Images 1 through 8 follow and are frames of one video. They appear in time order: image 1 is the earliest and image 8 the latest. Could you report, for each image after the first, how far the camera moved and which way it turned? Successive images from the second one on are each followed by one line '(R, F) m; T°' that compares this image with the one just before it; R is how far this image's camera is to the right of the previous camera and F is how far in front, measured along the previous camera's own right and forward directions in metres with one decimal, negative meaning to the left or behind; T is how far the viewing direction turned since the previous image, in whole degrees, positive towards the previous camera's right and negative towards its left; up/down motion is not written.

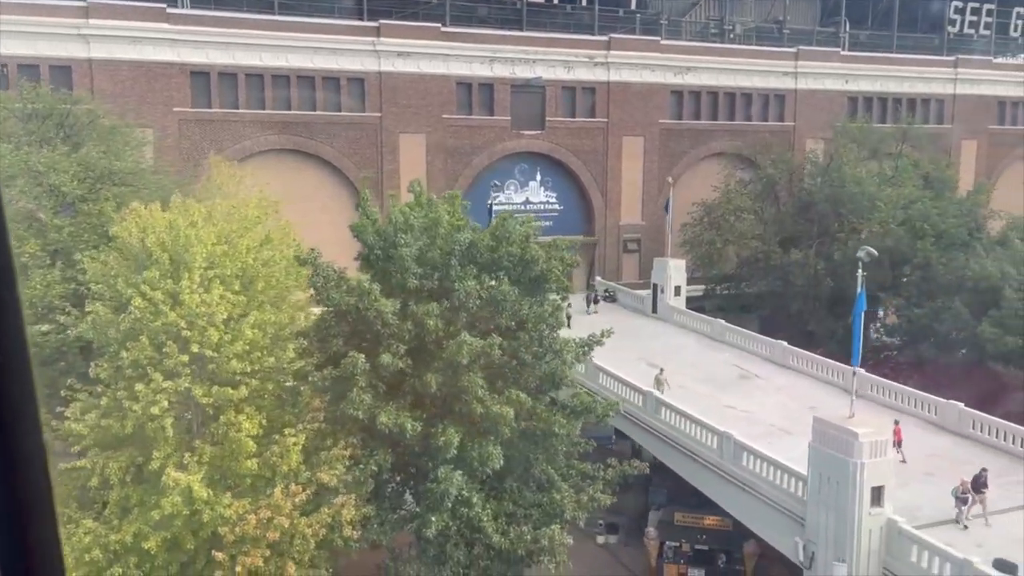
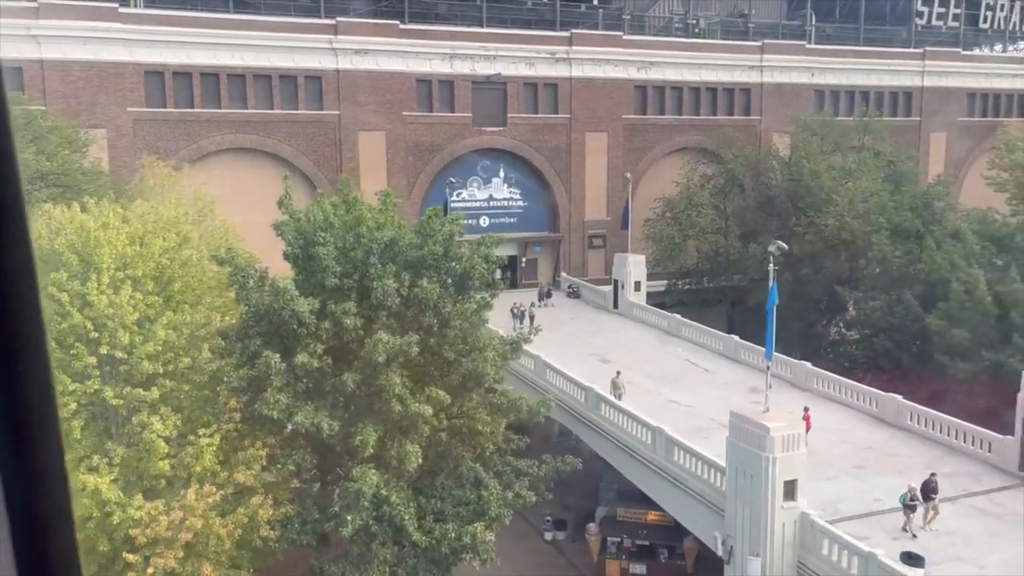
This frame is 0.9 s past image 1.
(+1.5, 0.0) m; 0°
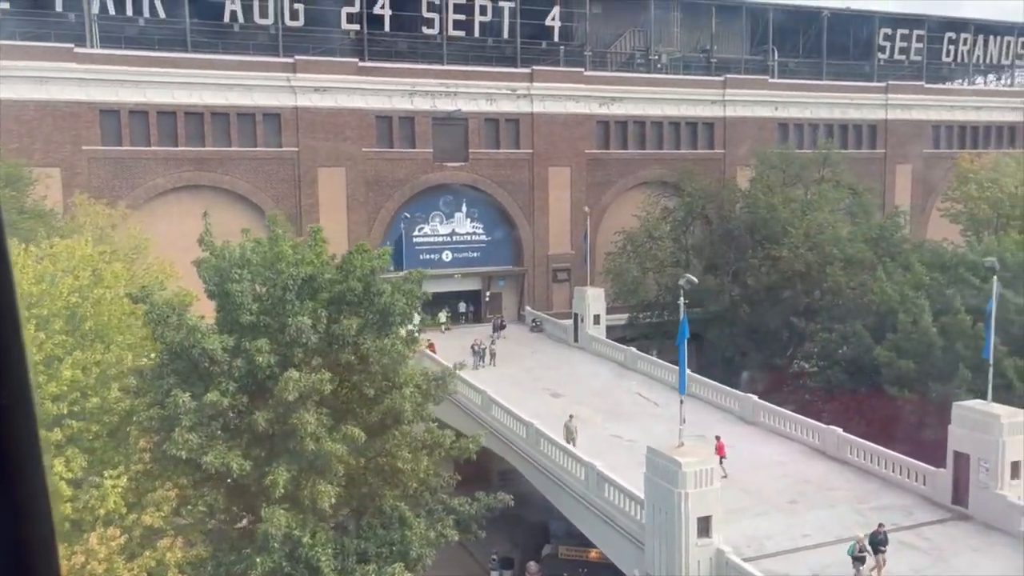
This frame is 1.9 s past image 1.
(+1.6, +0.1) m; 0°
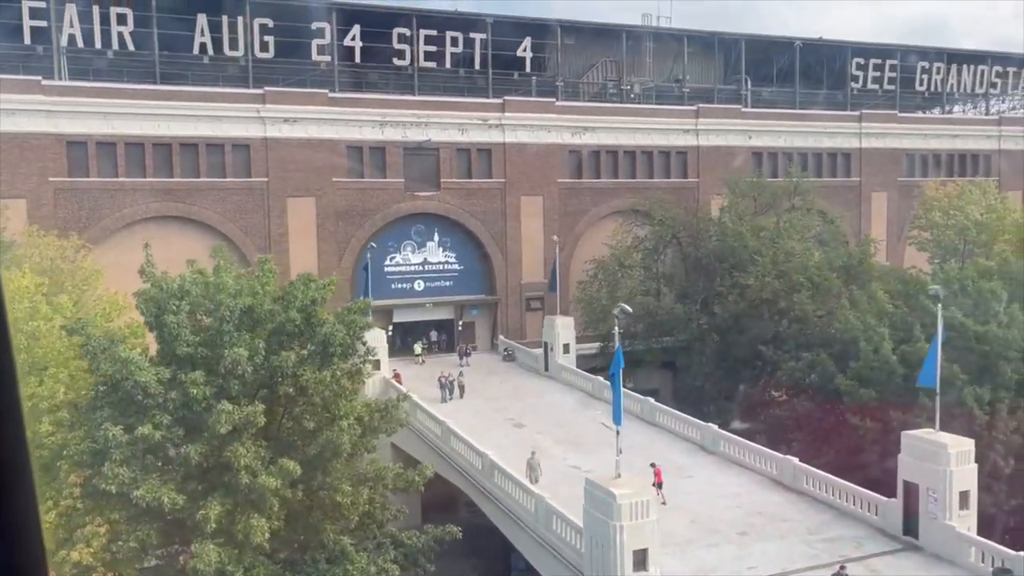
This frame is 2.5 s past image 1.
(+1.1, +0.1) m; 0°
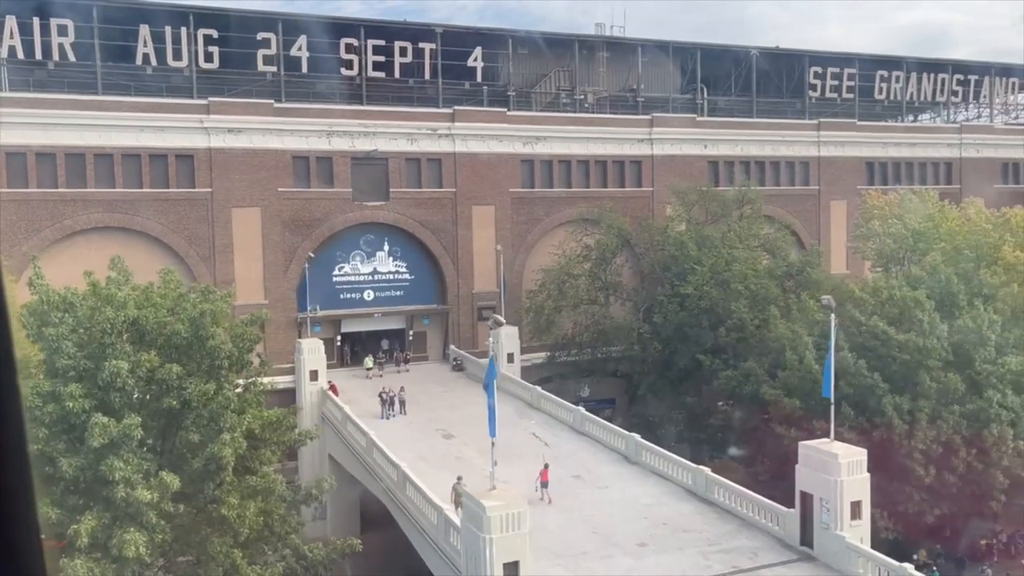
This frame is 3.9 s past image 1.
(+2.2, 0.0) m; 0°
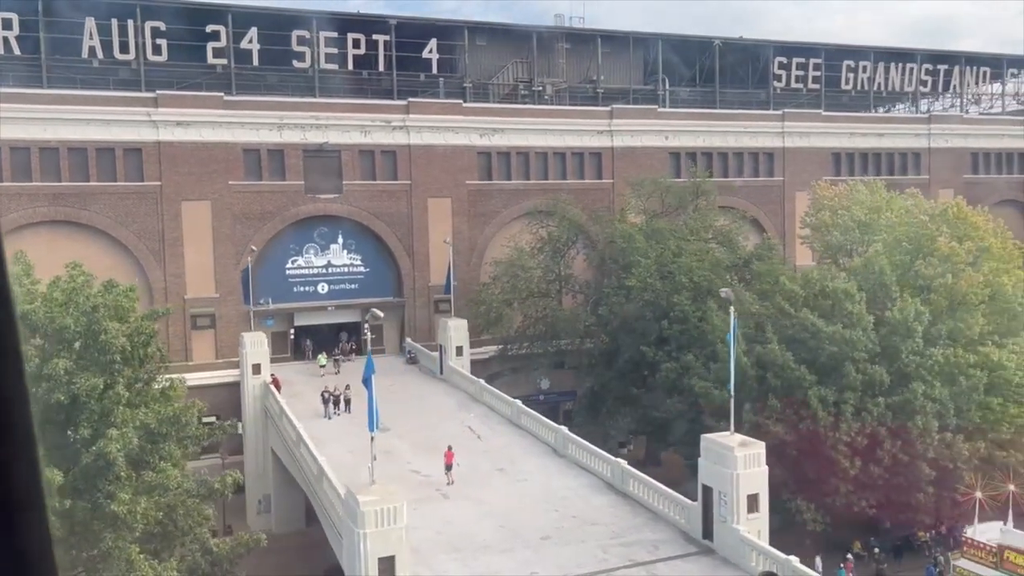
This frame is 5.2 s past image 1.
(+2.2, +0.1) m; 0°
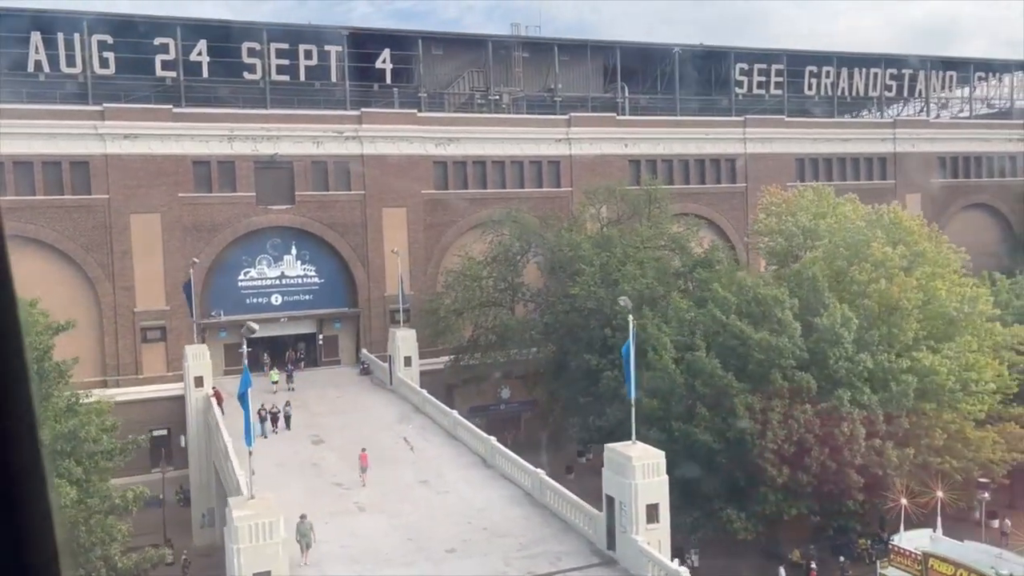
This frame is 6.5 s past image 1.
(+2.2, +0.1) m; 0°
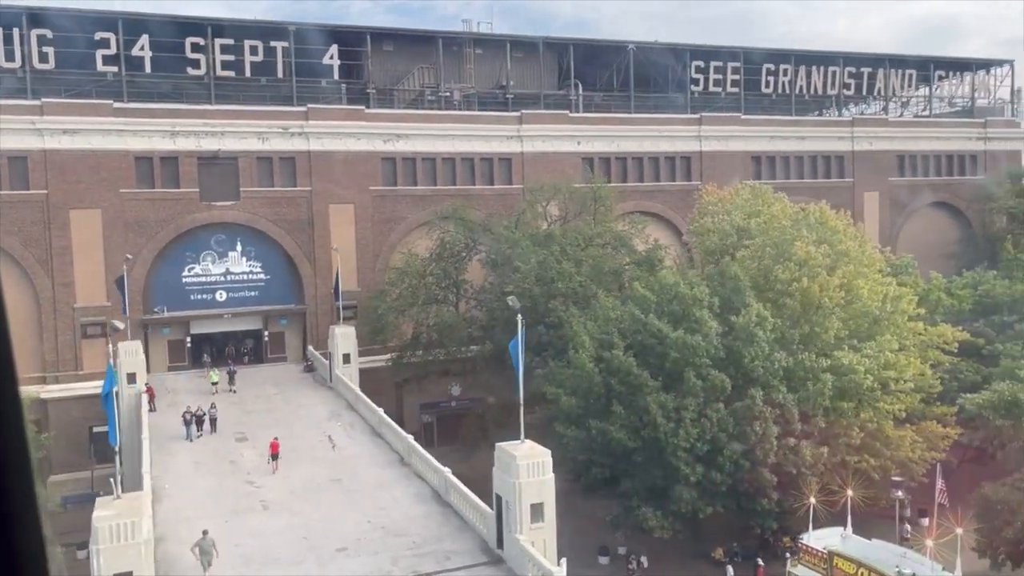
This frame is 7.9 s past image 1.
(+2.2, 0.0) m; 0°
